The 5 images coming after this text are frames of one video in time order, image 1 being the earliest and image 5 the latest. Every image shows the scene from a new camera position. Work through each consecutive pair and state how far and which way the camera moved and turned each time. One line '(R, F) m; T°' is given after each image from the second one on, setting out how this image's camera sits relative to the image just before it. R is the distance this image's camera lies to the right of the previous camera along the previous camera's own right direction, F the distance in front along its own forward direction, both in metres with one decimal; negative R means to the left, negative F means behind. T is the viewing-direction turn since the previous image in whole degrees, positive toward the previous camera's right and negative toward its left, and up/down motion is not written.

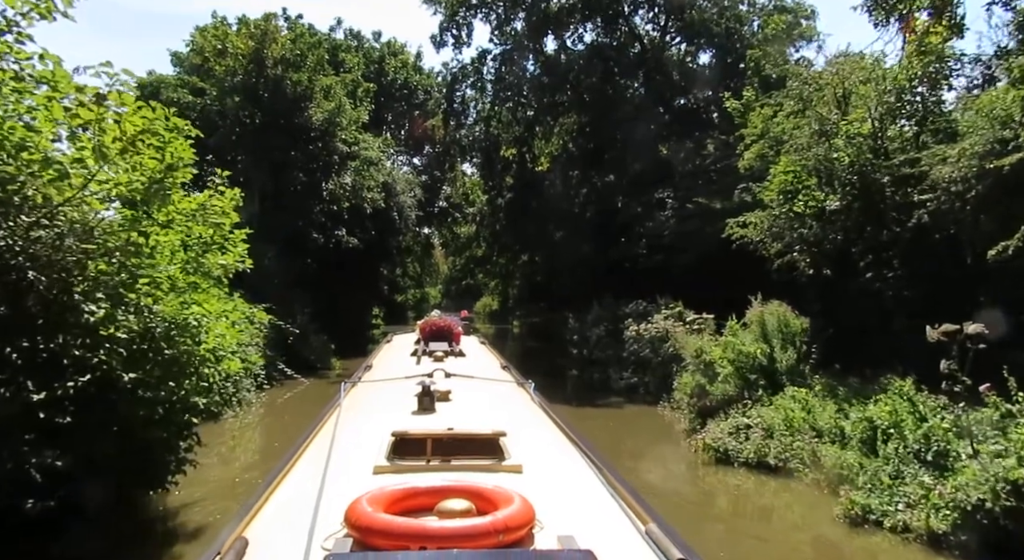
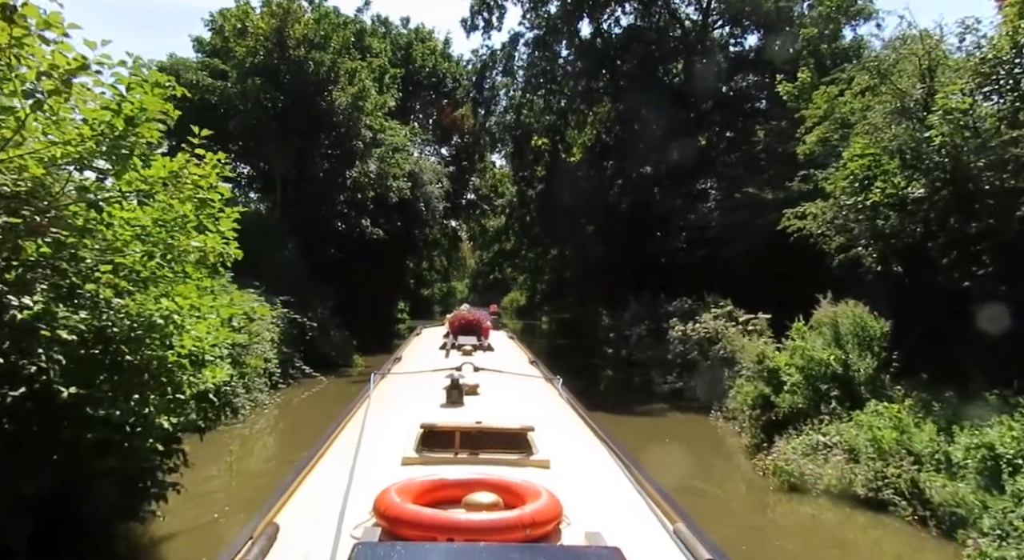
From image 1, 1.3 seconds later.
(-0.2, +1.3) m; -2°
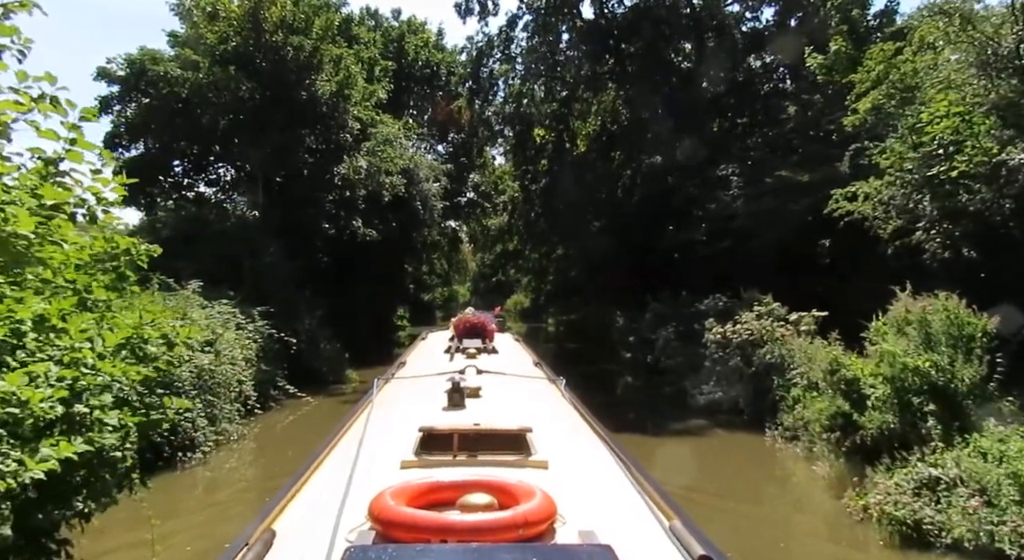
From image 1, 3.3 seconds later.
(-0.2, +2.0) m; 0°
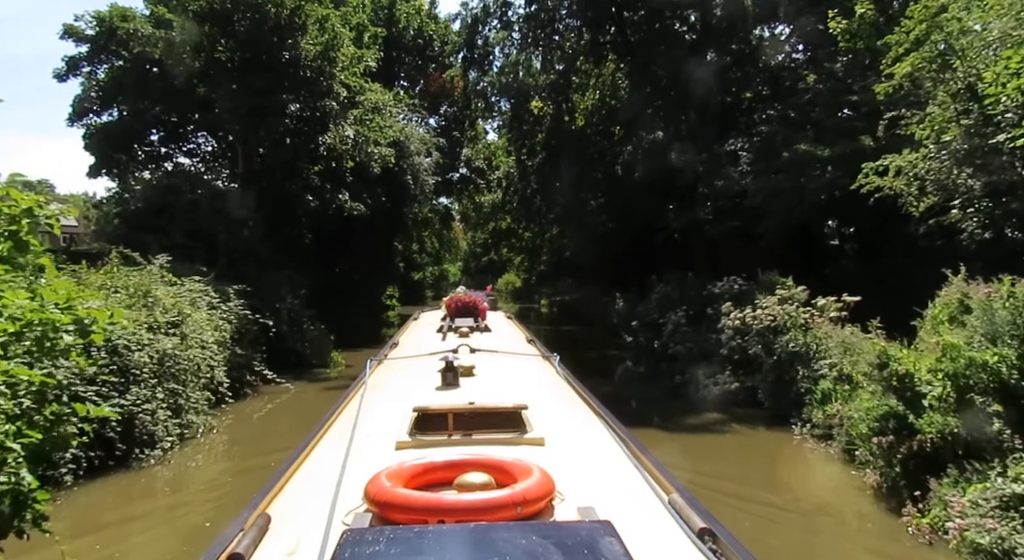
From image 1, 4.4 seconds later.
(-0.2, +1.1) m; +1°
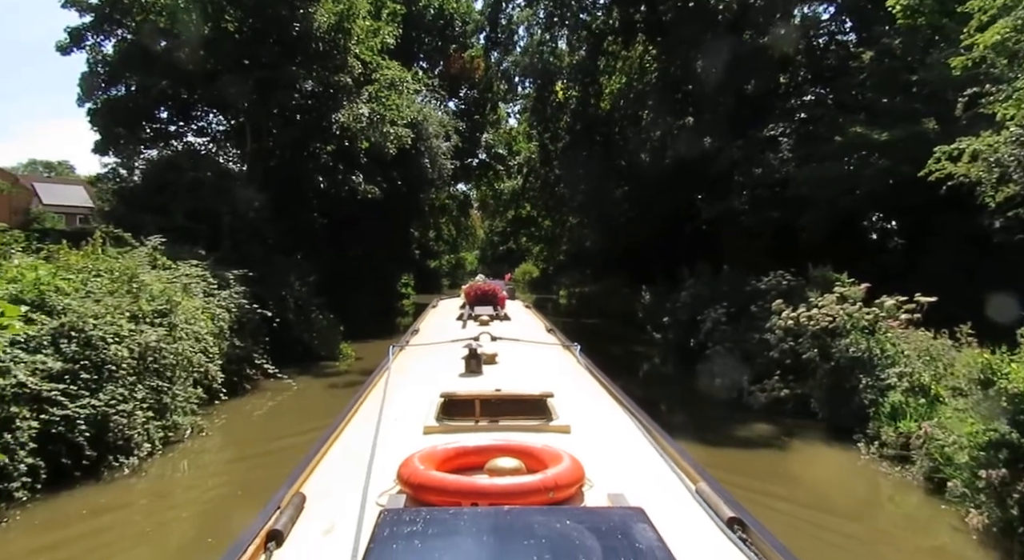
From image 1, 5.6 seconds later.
(-0.2, +1.2) m; -1°
